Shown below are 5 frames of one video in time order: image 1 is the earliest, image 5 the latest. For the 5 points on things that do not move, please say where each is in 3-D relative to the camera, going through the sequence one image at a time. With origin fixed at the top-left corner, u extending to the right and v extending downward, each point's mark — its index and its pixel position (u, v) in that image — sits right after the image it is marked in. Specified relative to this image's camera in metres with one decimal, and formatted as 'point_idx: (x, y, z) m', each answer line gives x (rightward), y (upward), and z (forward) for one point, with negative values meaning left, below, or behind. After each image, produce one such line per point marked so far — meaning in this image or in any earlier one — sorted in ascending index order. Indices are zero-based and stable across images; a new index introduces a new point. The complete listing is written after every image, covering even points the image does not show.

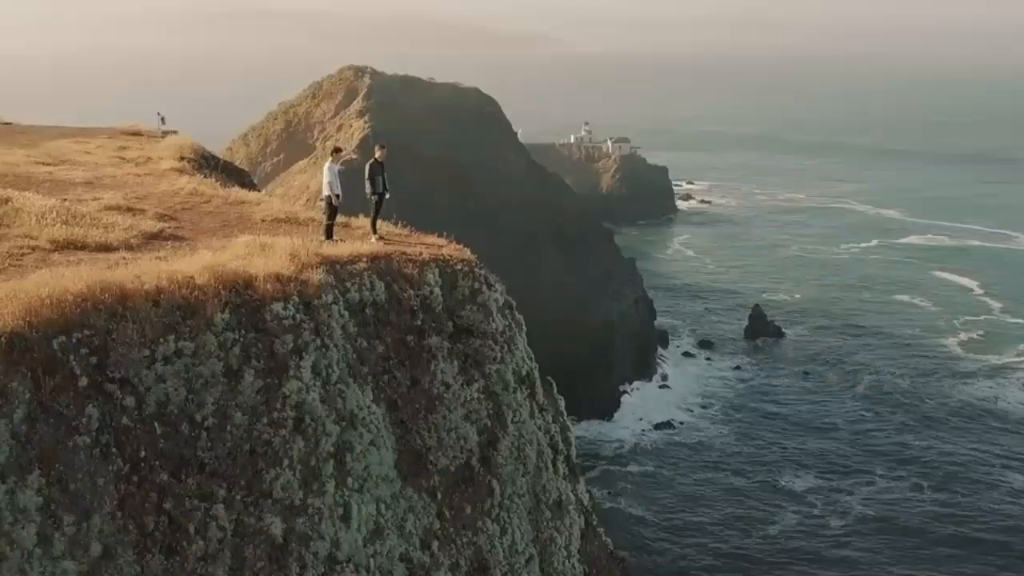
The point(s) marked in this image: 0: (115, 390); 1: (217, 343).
0: (-3.9, -1.0, +10.3) m
1: (-3.2, -0.6, +11.4) m
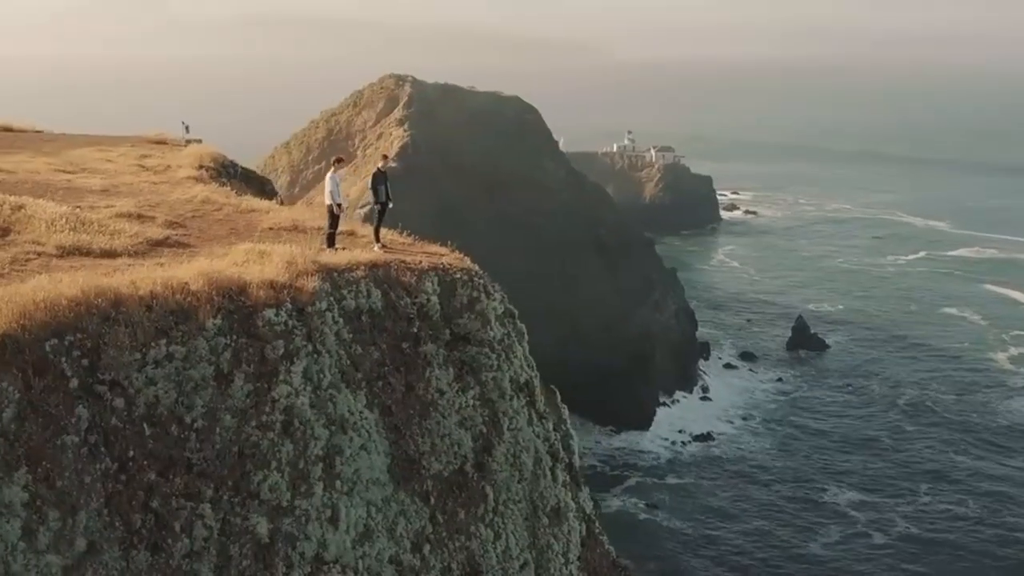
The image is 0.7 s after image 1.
0: (-4.2, -1.1, +10.6) m
1: (-3.4, -0.7, +11.7) m
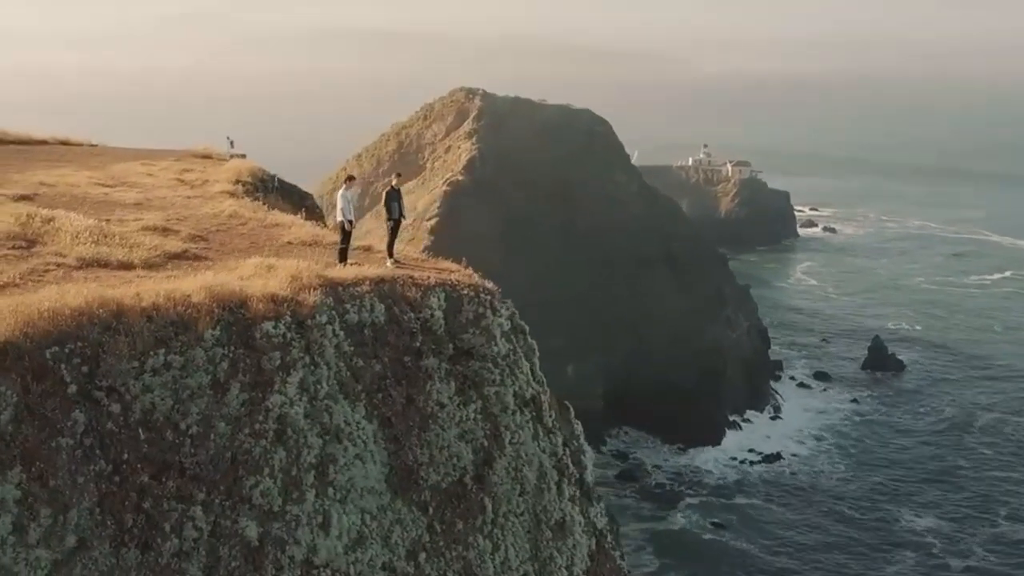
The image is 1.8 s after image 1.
0: (-4.5, -1.2, +11.3) m
1: (-3.6, -0.8, +12.3) m
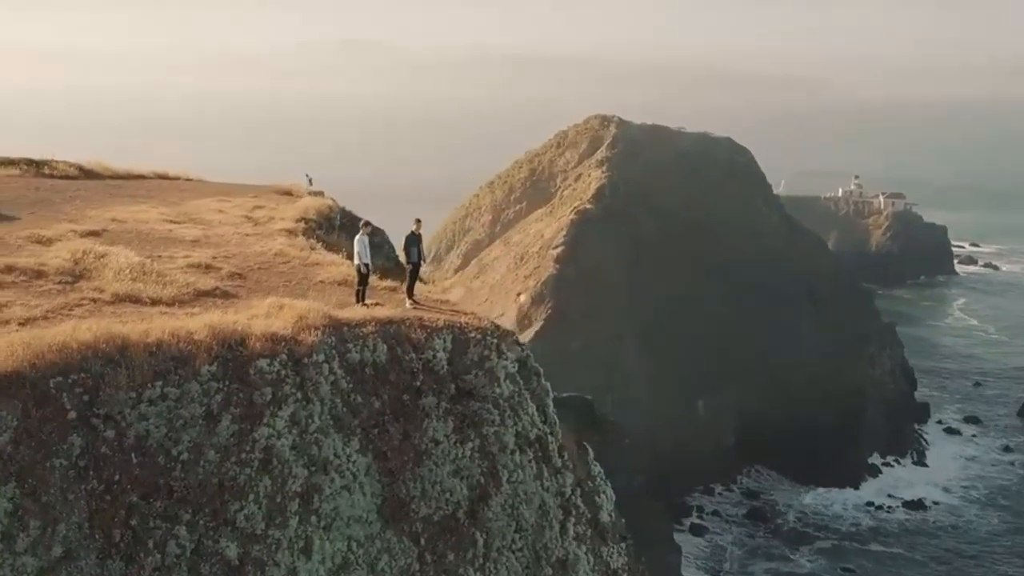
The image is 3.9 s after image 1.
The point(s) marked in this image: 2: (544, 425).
0: (-5.0, -1.7, +12.6) m
1: (-4.1, -1.3, +13.6) m
2: (+0.6, -2.4, +18.4) m
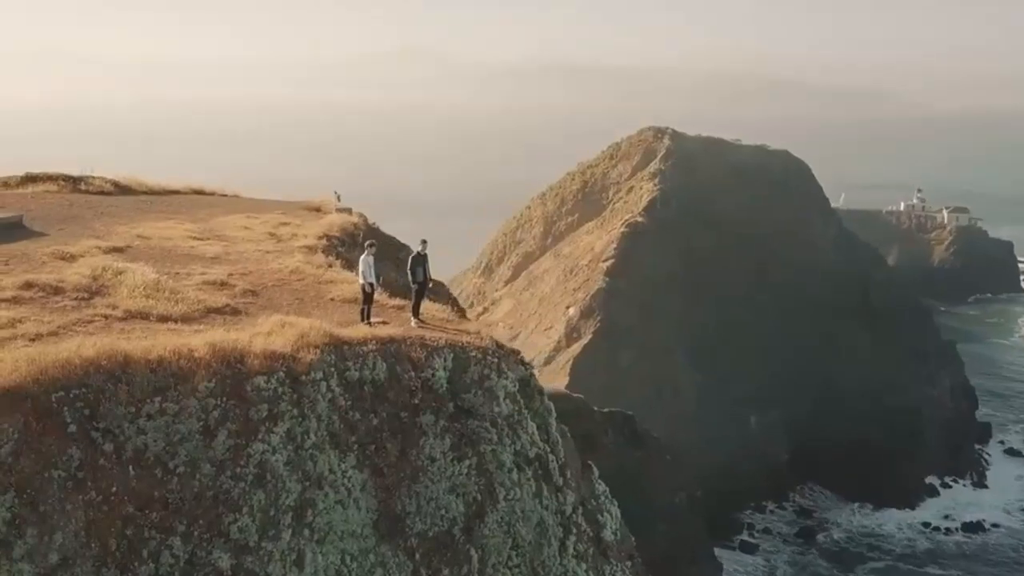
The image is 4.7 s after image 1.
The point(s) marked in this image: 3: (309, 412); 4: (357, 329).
0: (-5.3, -1.9, +13.2) m
1: (-4.3, -1.6, +14.1) m
2: (+0.6, -2.8, +18.7) m
3: (-2.9, -1.8, +15.2) m
4: (-2.6, -0.7, +17.4) m
